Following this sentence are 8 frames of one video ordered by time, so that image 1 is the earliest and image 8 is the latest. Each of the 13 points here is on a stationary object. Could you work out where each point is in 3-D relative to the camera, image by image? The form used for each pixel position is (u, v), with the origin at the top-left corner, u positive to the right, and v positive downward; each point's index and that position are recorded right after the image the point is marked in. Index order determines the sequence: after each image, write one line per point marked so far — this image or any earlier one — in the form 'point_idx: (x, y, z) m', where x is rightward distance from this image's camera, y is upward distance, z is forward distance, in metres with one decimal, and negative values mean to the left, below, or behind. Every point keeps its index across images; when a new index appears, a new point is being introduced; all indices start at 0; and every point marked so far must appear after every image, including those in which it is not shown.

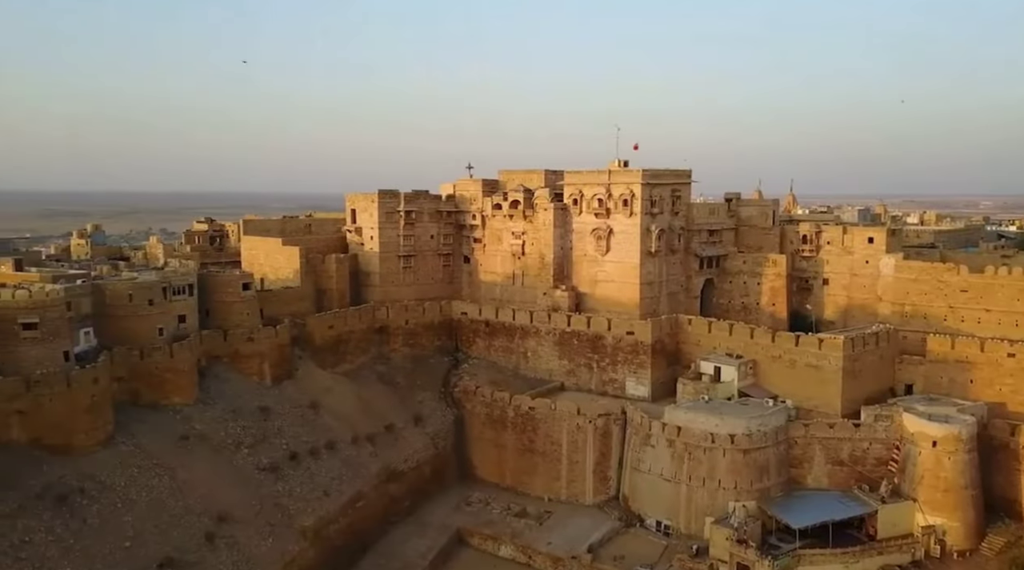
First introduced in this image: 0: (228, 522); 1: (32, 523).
0: (-6.6, -5.5, +19.3) m
1: (-9.6, -4.8, +16.5) m
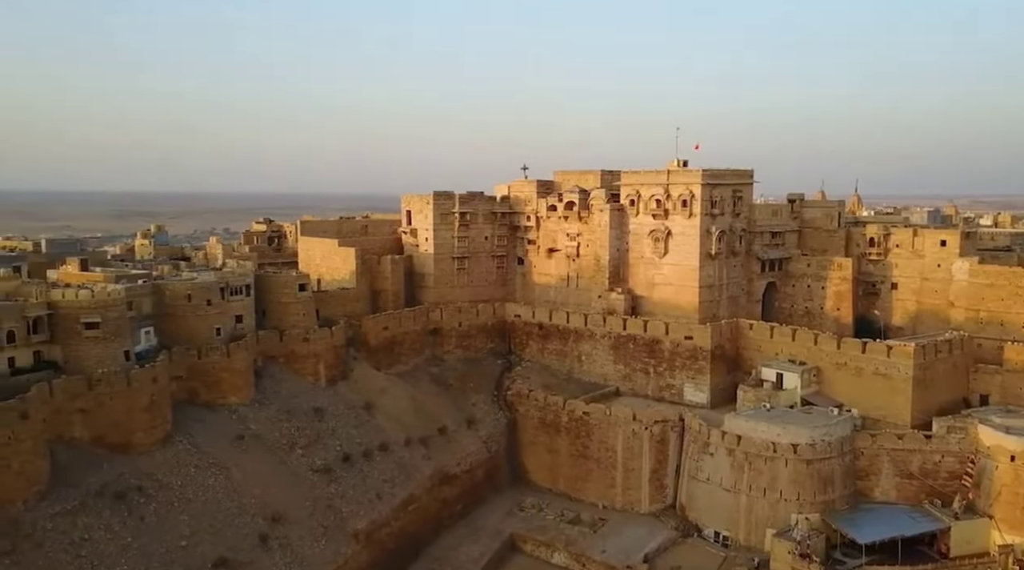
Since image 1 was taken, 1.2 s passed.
0: (-5.4, -5.6, +19.3) m
1: (-8.5, -4.8, +16.7) m
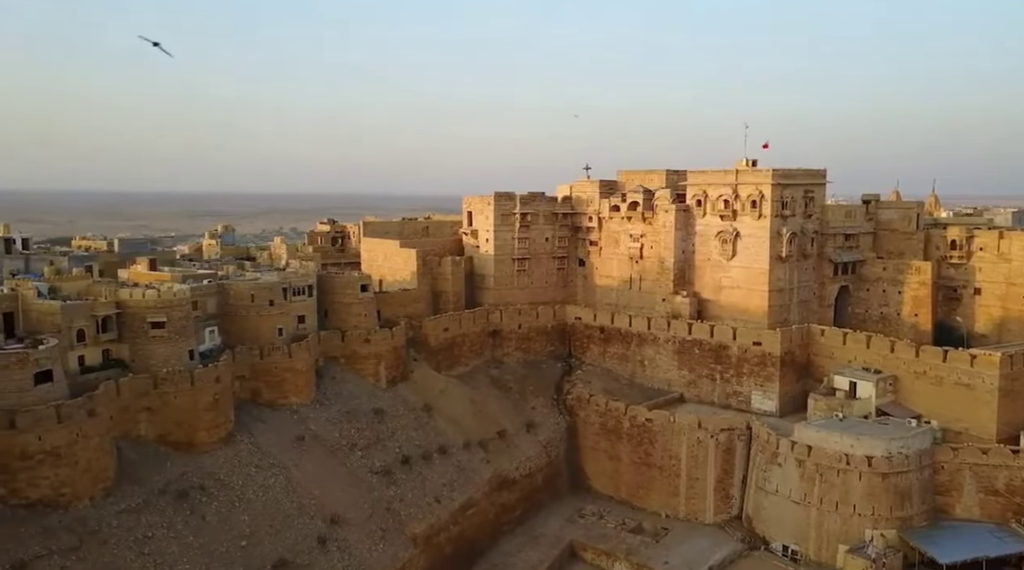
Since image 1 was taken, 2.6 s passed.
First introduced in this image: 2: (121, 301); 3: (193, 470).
0: (-4.0, -5.6, +19.3) m
1: (-7.3, -4.8, +16.9) m
2: (-9.2, -0.4, +19.5) m
3: (-7.1, -4.1, +18.5) m
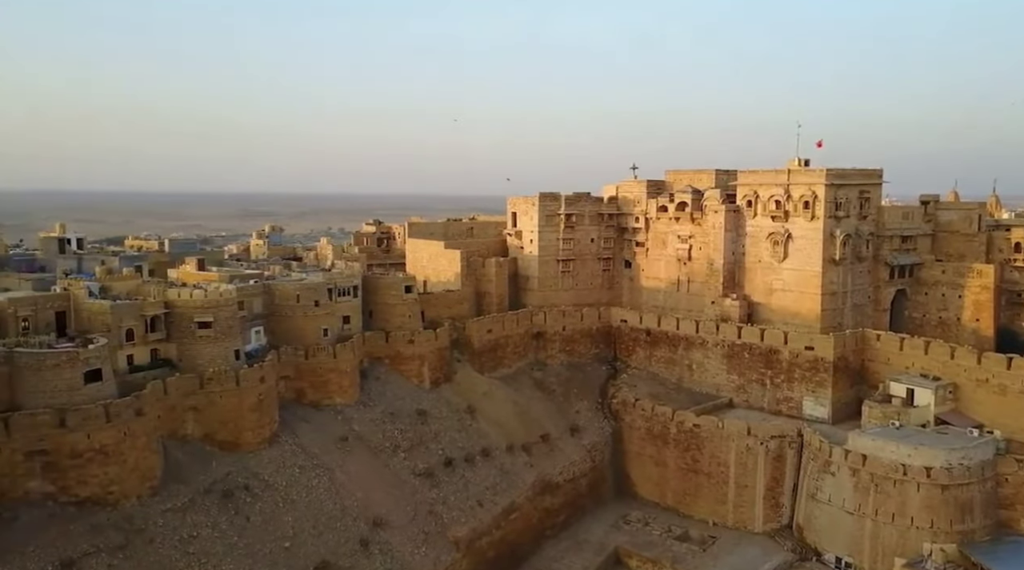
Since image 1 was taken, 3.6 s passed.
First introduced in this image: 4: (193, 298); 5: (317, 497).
0: (-3.0, -5.6, +19.2) m
1: (-6.4, -4.8, +17.0) m
2: (-8.2, -0.4, +19.7) m
3: (-6.2, -4.2, +18.5) m
4: (-7.6, -0.3, +19.6) m
5: (-4.5, -4.9, +18.9) m
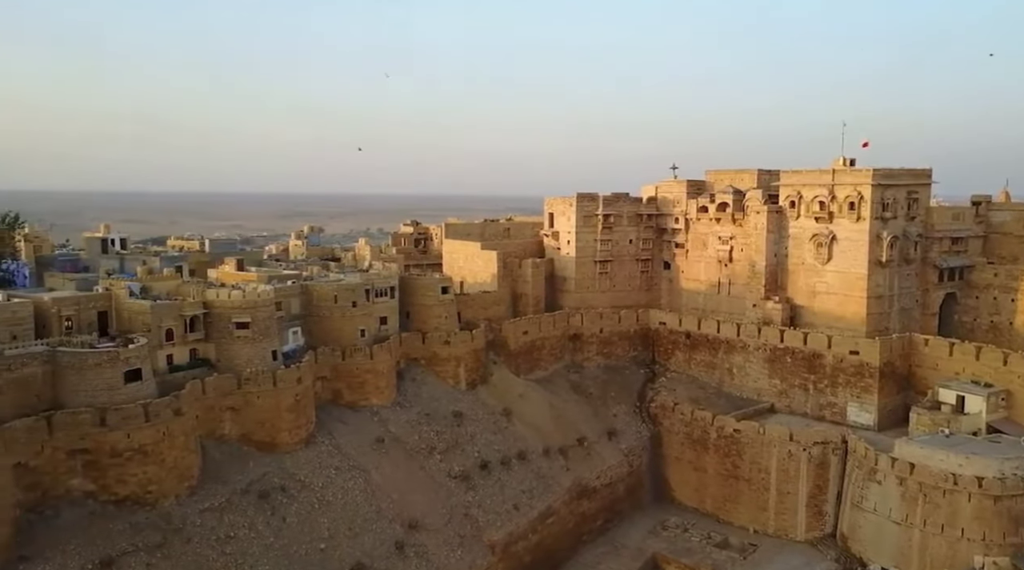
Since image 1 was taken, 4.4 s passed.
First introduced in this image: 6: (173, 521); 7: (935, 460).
0: (-2.2, -5.6, +19.1) m
1: (-5.7, -4.8, +17.0) m
2: (-7.3, -0.4, +19.8) m
3: (-5.3, -4.2, +18.6) m
4: (-6.7, -0.3, +19.7) m
5: (-3.7, -4.9, +18.9) m
6: (-6.7, -4.7, +16.3) m
7: (+10.0, -4.2, +19.5) m
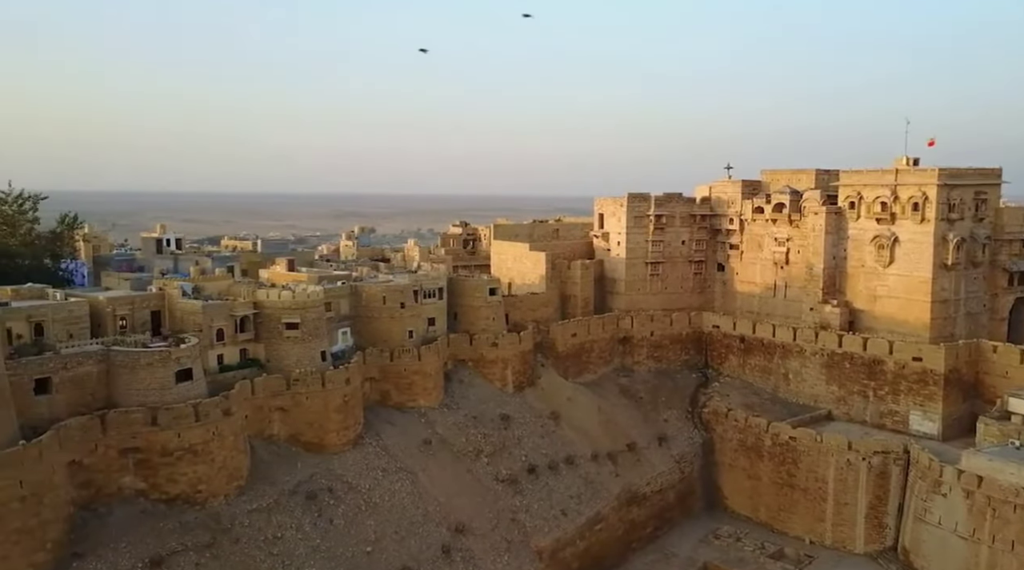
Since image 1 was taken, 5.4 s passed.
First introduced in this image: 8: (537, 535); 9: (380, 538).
0: (-1.1, -5.7, +18.8) m
1: (-4.7, -4.8, +17.0) m
2: (-6.1, -0.4, +19.9) m
3: (-4.3, -4.2, +18.6) m
4: (-5.5, -0.3, +19.7) m
5: (-2.6, -4.9, +18.8) m
6: (-5.7, -4.7, +16.3) m
7: (+11.1, -4.3, +18.6) m
8: (+0.6, -6.0, +19.8) m
9: (-2.8, -5.4, +17.7) m
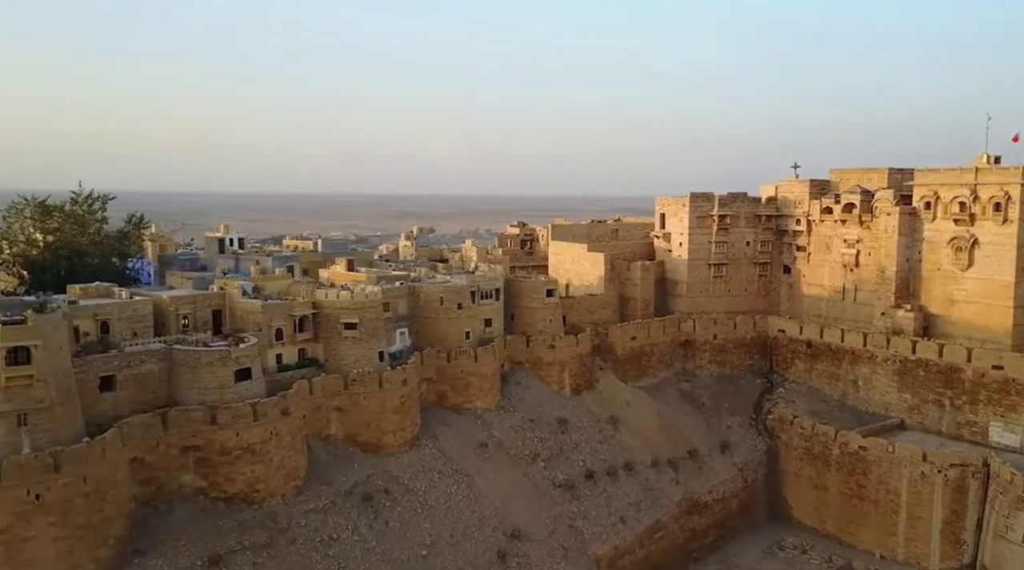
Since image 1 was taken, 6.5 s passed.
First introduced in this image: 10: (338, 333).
0: (+0.2, -5.7, +18.5) m
1: (-3.5, -4.8, +17.0) m
2: (-4.7, -0.4, +19.9) m
3: (-3.0, -4.2, +18.5) m
4: (-4.1, -0.3, +19.7) m
5: (-1.3, -4.9, +18.6) m
6: (-4.6, -4.7, +16.4) m
7: (+12.4, -4.4, +17.4) m
8: (+1.9, -6.0, +19.4) m
9: (-1.6, -5.4, +17.6) m
10: (-4.2, -1.2, +19.8) m
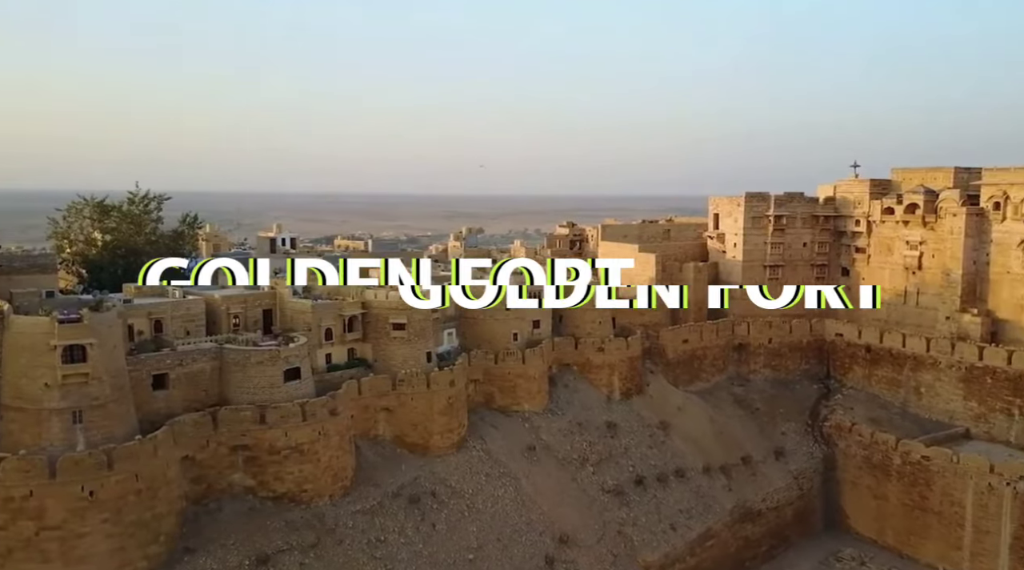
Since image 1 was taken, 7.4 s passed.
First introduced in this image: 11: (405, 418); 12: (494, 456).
0: (+1.3, -5.7, +18.2) m
1: (-2.6, -4.8, +16.9) m
2: (-3.5, -0.4, +19.9) m
3: (-1.9, -4.2, +18.4) m
4: (-3.0, -0.3, +19.7) m
5: (-0.2, -5.0, +18.4) m
6: (-3.7, -4.7, +16.3) m
7: (+13.3, -4.5, +16.4) m
8: (+3.1, -6.1, +19.0) m
9: (-0.6, -5.5, +17.4) m
10: (-3.0, -1.2, +19.8) m
11: (-2.5, -3.0, +18.8) m
12: (-0.4, -4.1, +19.6) m
